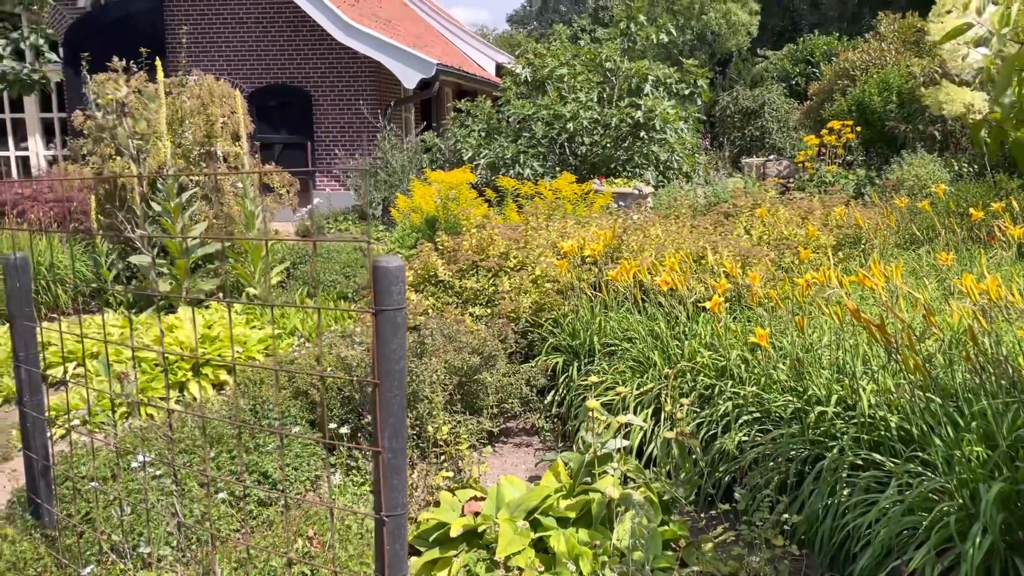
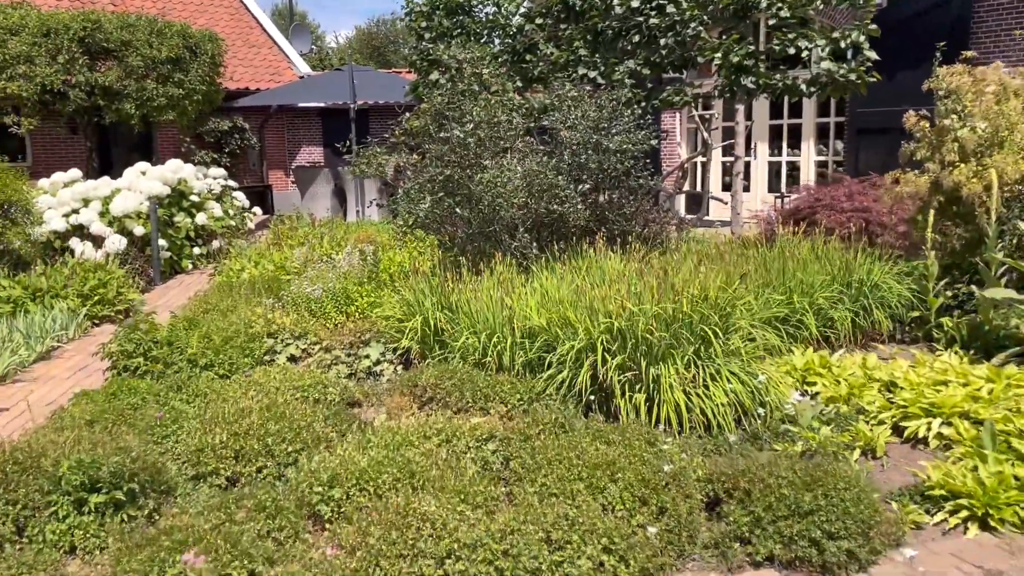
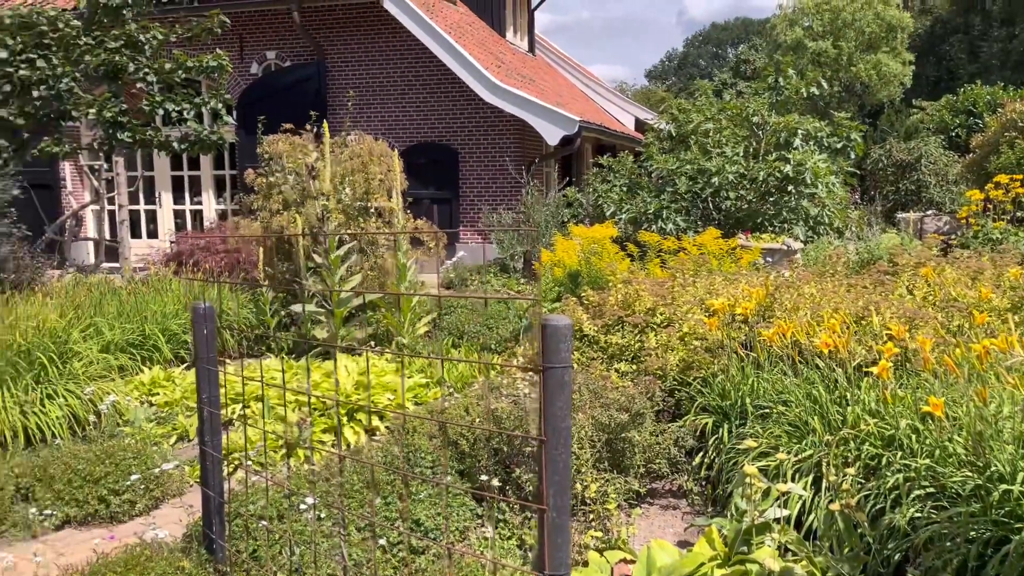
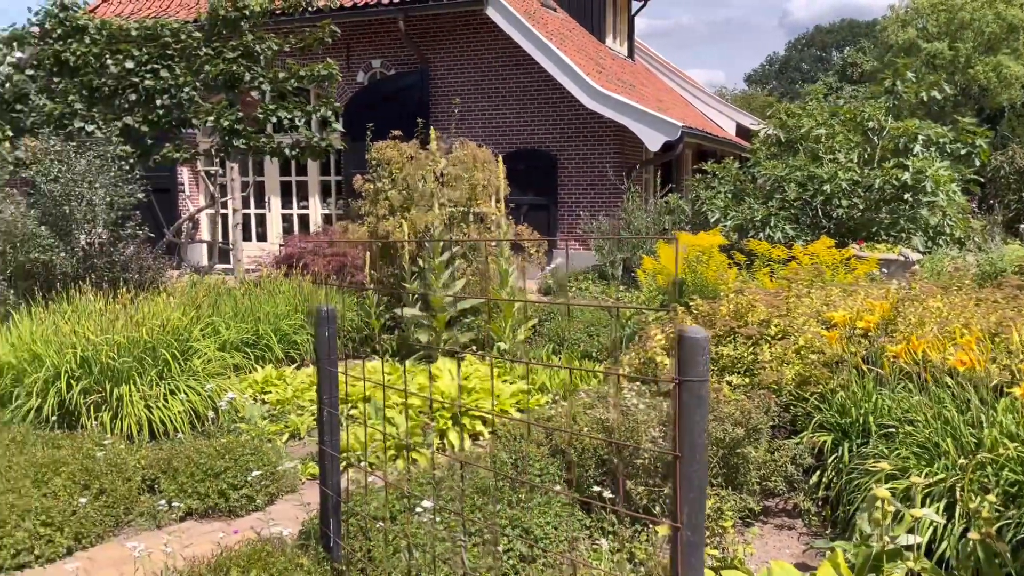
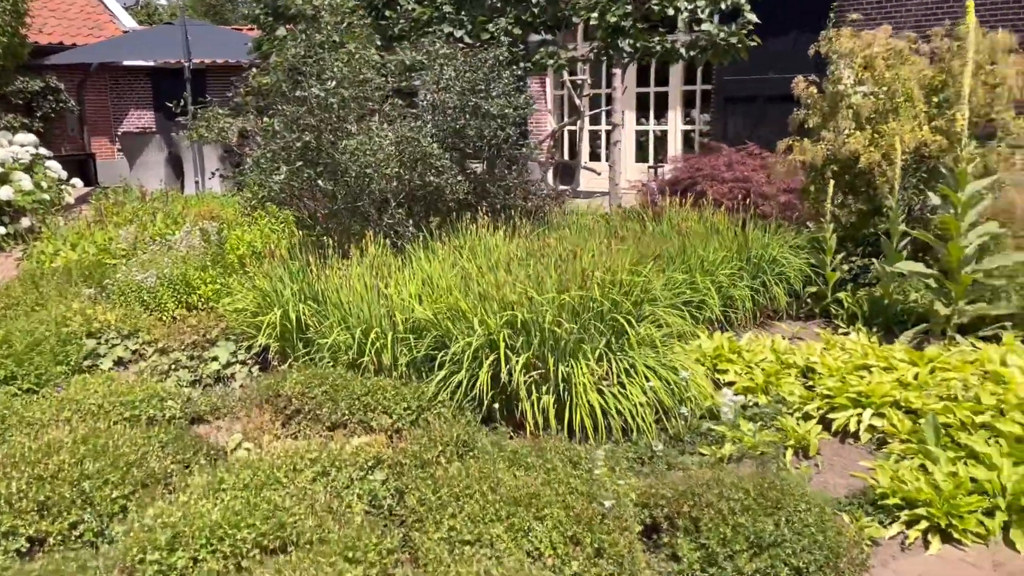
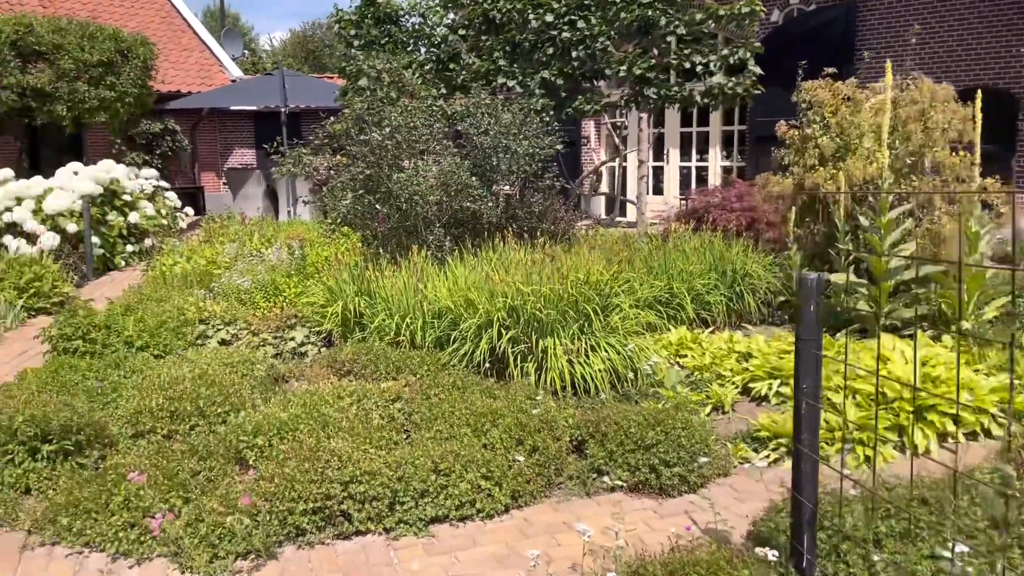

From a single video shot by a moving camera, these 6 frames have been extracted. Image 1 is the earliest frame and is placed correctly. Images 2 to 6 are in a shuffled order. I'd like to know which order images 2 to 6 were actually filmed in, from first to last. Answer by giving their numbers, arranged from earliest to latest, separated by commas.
3, 4, 6, 2, 5
